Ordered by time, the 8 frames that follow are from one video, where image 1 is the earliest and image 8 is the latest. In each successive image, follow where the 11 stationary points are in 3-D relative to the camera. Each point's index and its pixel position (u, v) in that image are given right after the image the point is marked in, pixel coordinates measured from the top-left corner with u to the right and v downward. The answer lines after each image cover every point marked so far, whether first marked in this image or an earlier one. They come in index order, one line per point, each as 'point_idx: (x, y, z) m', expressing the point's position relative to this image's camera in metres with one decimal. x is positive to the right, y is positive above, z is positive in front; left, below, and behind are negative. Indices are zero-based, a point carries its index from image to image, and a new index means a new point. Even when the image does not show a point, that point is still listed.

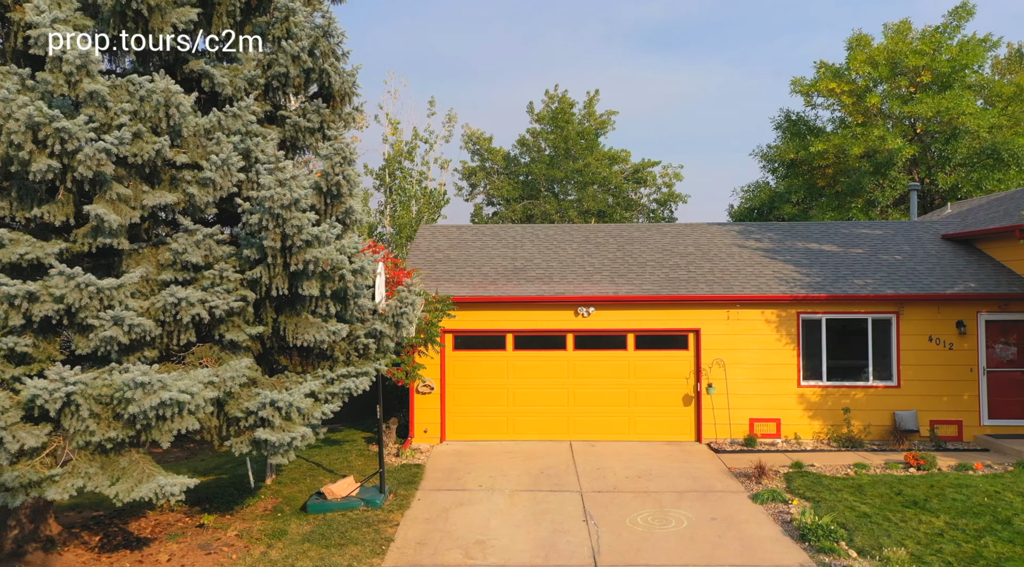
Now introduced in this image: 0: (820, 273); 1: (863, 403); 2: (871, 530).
0: (+5.8, +0.2, +13.5) m
1: (+6.2, -2.1, +12.6) m
2: (+4.1, -2.9, +8.3) m
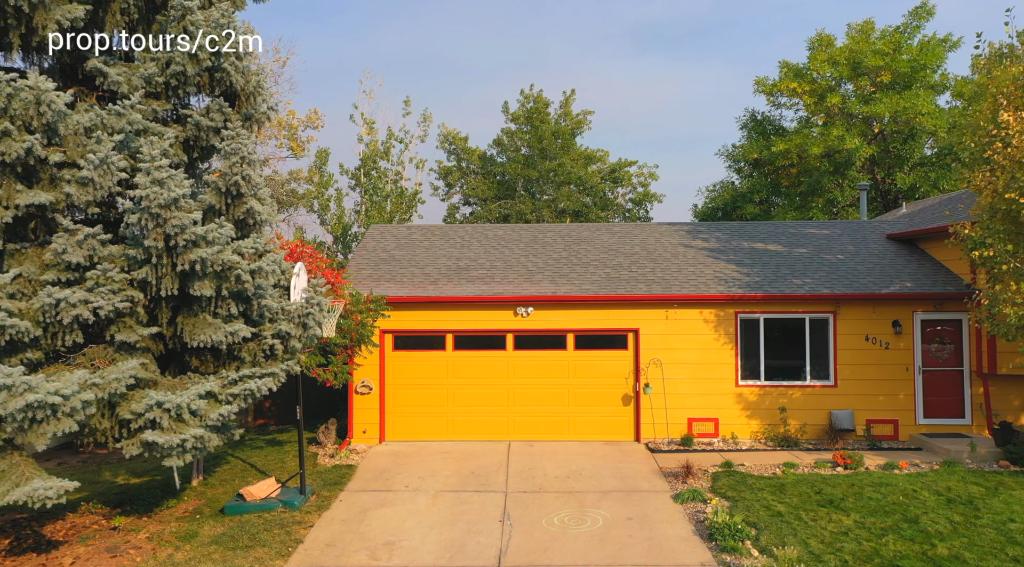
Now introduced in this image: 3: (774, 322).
0: (+4.7, +0.2, +13.5) m
1: (+5.1, -2.1, +12.7) m
2: (+3.1, -2.9, +8.3) m
3: (+4.7, -0.7, +12.9) m
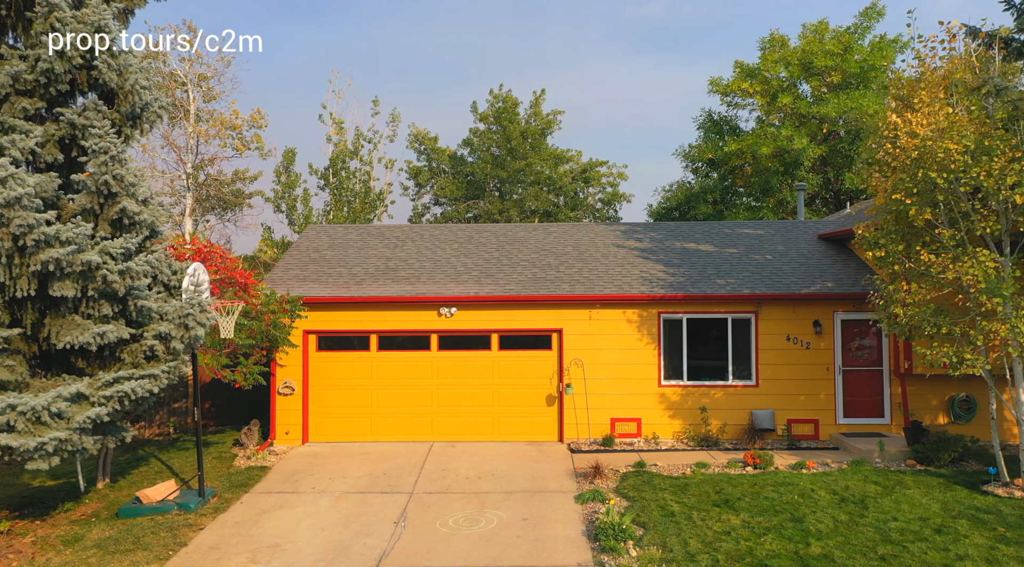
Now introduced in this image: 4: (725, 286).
0: (+3.3, +0.2, +13.5) m
1: (+3.7, -2.1, +12.7) m
2: (+1.7, -2.9, +8.3) m
3: (+3.3, -0.7, +12.9) m
4: (+3.8, 0.0, +12.9) m
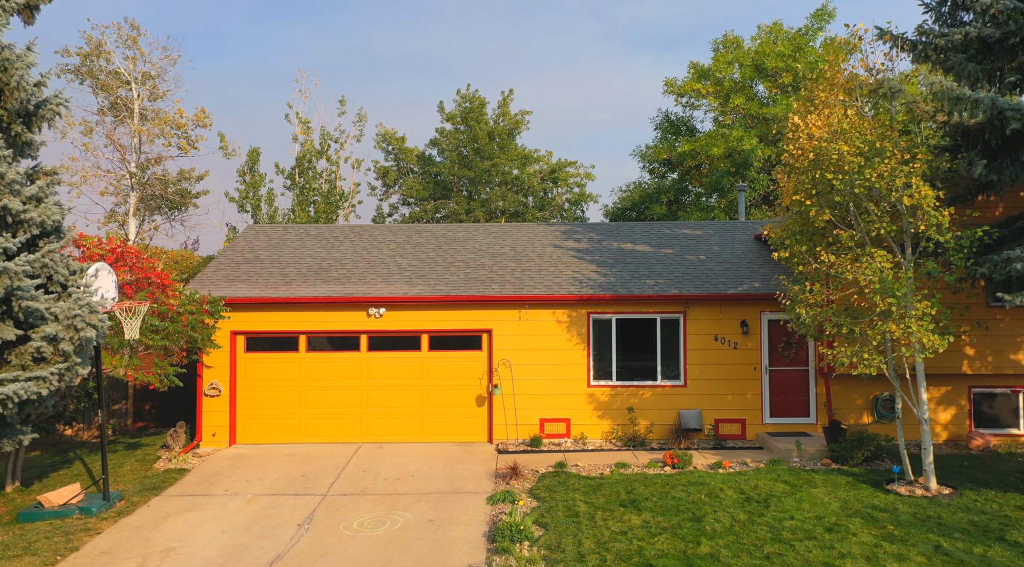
0: (+2.0, +0.2, +13.6) m
1: (+2.4, -2.1, +12.7) m
2: (+0.6, -2.9, +8.3) m
3: (+2.1, -0.7, +13.0) m
4: (+2.6, 0.0, +12.9) m
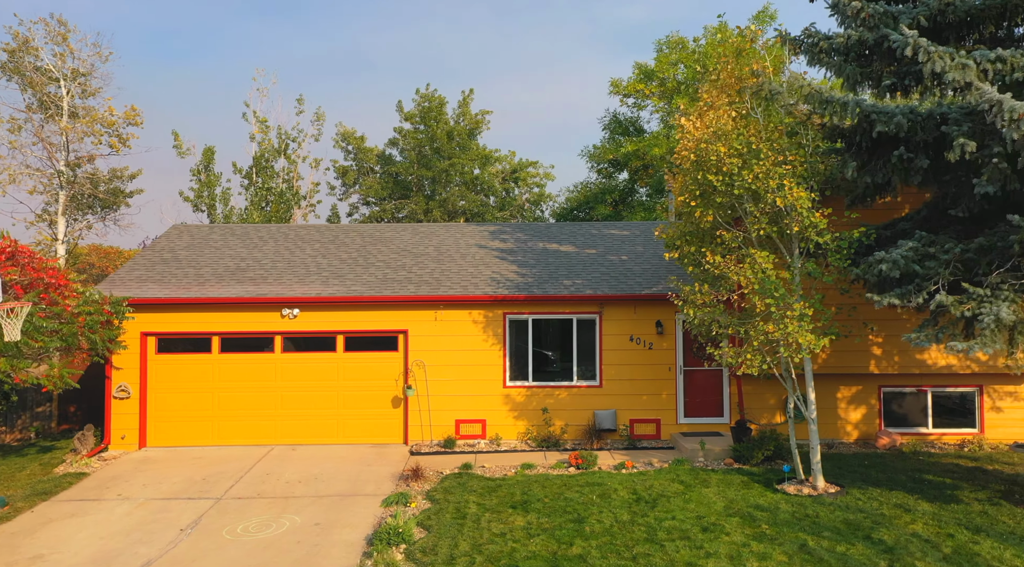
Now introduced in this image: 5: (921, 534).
0: (+0.5, +0.2, +13.5) m
1: (+0.9, -2.1, +12.7) m
2: (-0.8, -2.9, +8.2) m
3: (+0.5, -0.7, +13.0) m
4: (+1.0, -0.1, +12.9) m
5: (+4.3, -2.7, +7.6) m
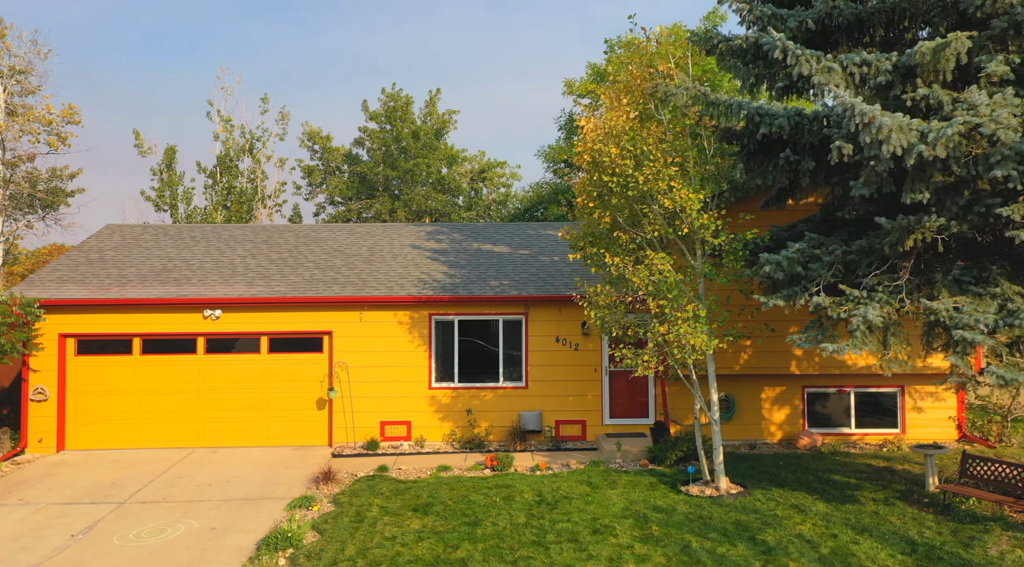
0: (-0.9, +0.2, +13.5) m
1: (-0.4, -2.2, +12.7) m
2: (-2.0, -2.9, +8.1) m
3: (-0.8, -0.7, +12.9) m
4: (-0.3, -0.1, +12.9) m
5: (+3.1, -2.7, +7.6) m
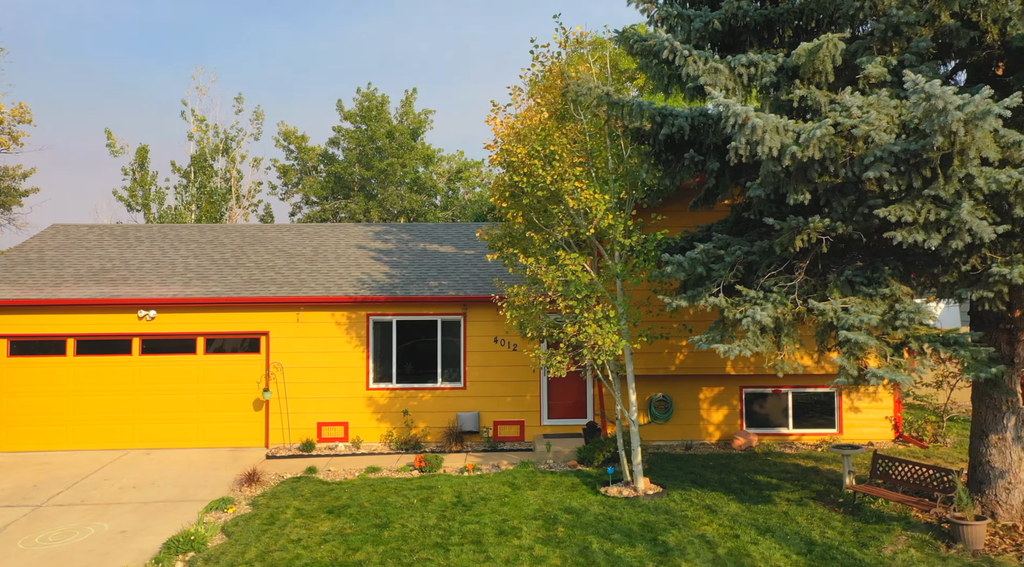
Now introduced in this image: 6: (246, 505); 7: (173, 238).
0: (-2.0, +0.2, +13.4) m
1: (-1.5, -2.2, +12.7) m
2: (-3.1, -2.9, +8.1) m
3: (-1.9, -0.7, +12.9) m
4: (-1.4, -0.1, +12.9) m
5: (+2.1, -2.7, +7.6) m
6: (-3.5, -2.9, +9.5) m
7: (-7.3, +1.0, +15.3) m
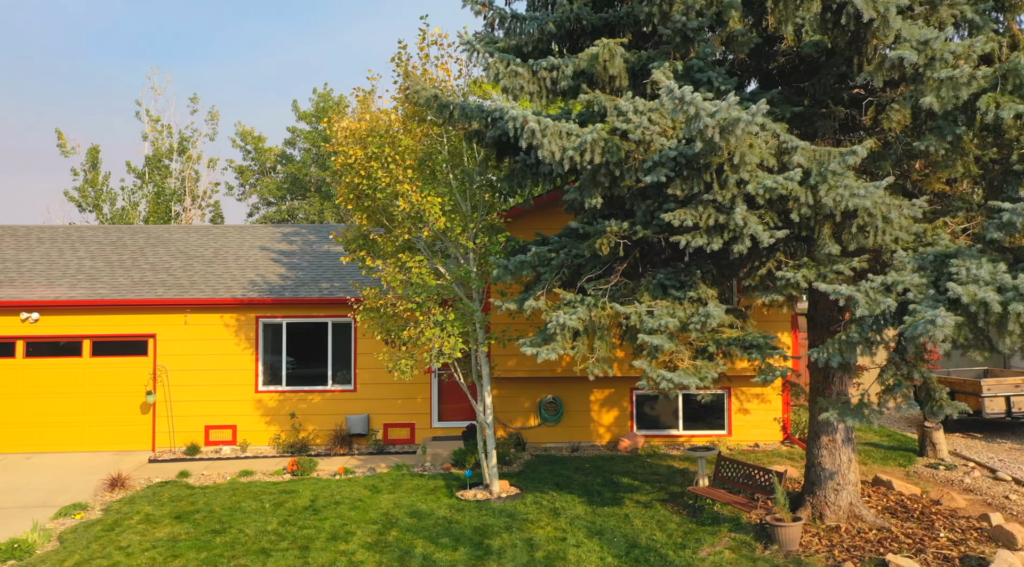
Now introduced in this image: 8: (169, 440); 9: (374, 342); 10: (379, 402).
0: (-3.9, +0.1, +13.4) m
1: (-3.4, -2.2, +12.6) m
2: (-4.9, -2.9, +8.0) m
3: (-3.8, -0.8, +12.8) m
4: (-3.3, -0.1, +12.8) m
5: (+0.2, -2.7, +7.6) m
6: (-5.4, -3.0, +9.4) m
7: (-9.2, +0.9, +15.1) m
8: (-6.0, -2.7, +12.5) m
9: (-2.4, -1.0, +12.7) m
10: (-2.3, -2.1, +12.7) m
